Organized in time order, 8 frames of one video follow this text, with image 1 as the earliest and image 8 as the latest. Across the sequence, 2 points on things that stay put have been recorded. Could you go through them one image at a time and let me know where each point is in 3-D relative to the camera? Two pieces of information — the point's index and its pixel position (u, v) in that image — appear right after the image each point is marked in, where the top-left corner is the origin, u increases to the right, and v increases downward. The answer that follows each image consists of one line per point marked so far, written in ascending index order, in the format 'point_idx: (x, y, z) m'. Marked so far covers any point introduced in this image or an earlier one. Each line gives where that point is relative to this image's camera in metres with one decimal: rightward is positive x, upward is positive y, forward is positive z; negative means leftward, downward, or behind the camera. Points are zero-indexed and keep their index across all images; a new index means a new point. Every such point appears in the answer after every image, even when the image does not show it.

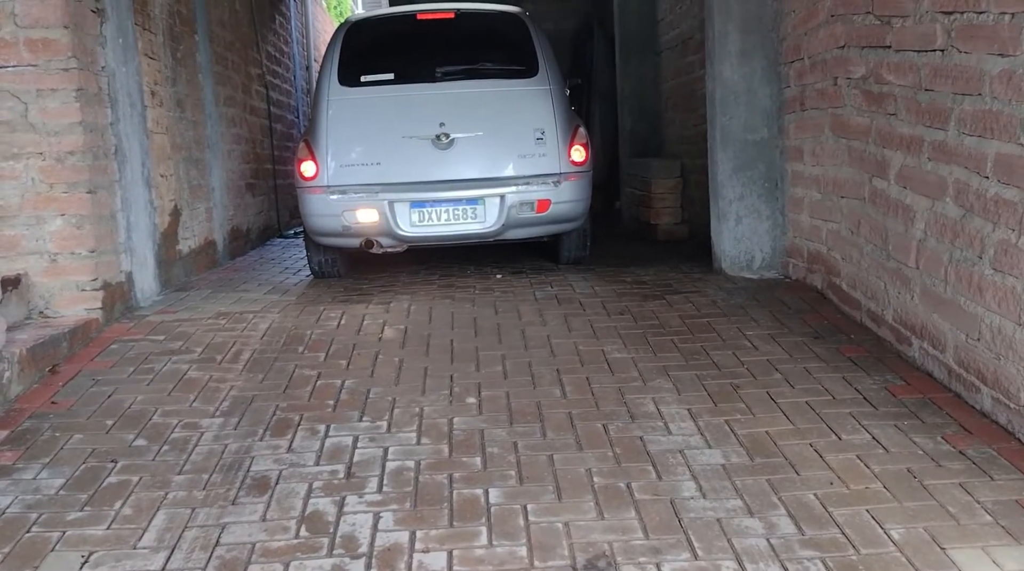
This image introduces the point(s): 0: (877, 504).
0: (+1.1, -0.7, +3.6) m
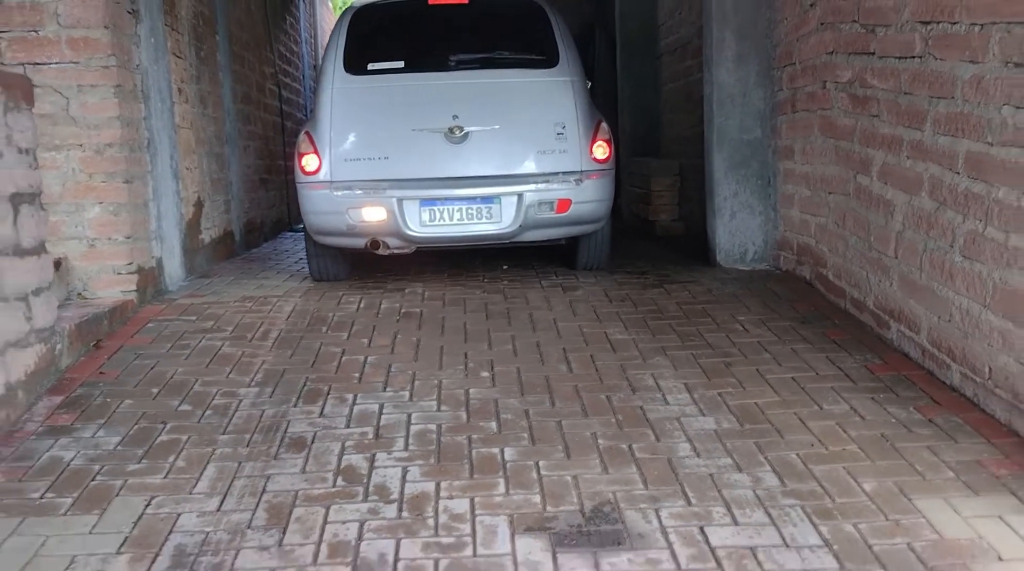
0: (+1.2, -0.6, +4.0) m
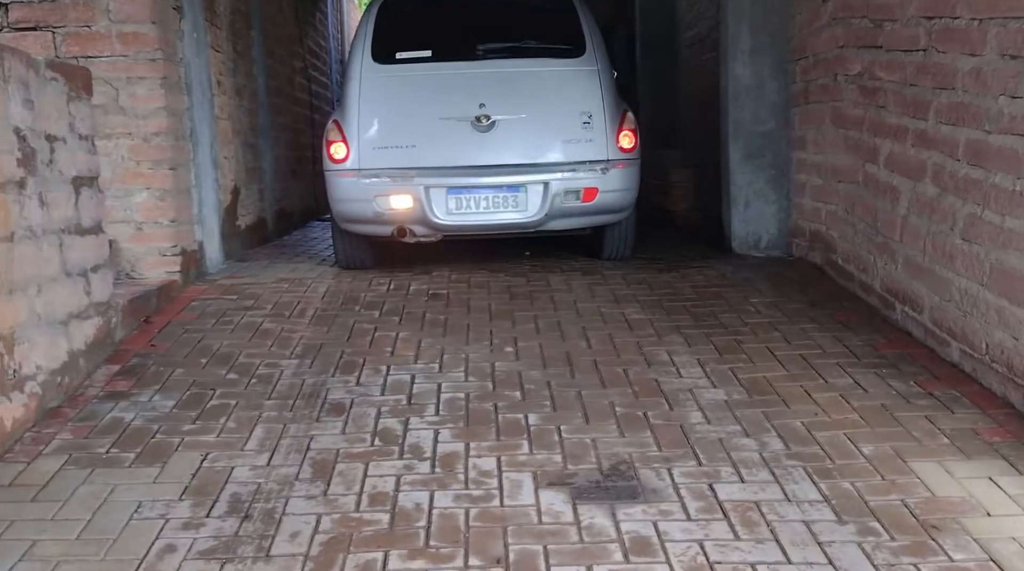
0: (+1.3, -0.5, +4.3) m
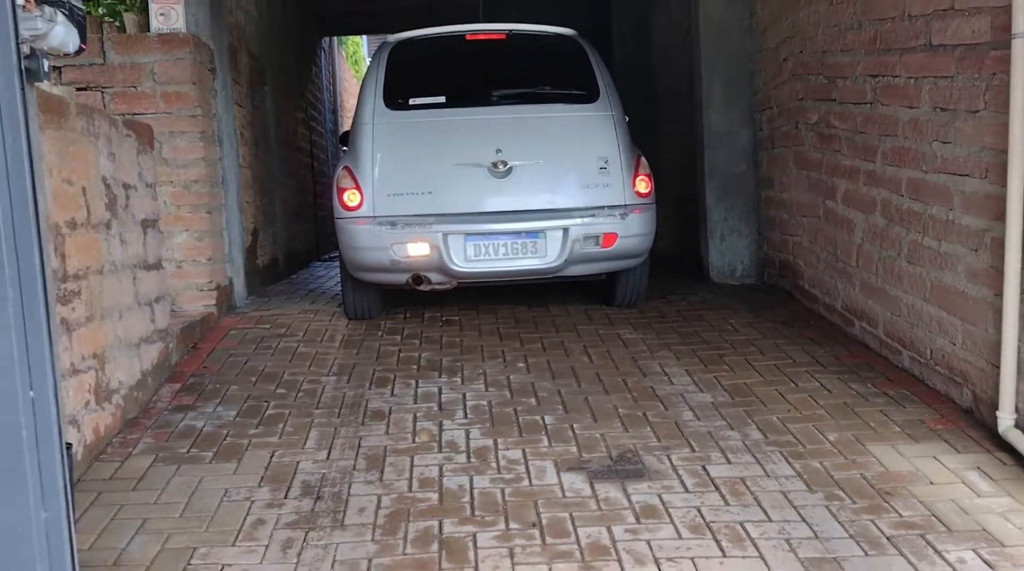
0: (+1.4, -0.6, +5.1) m
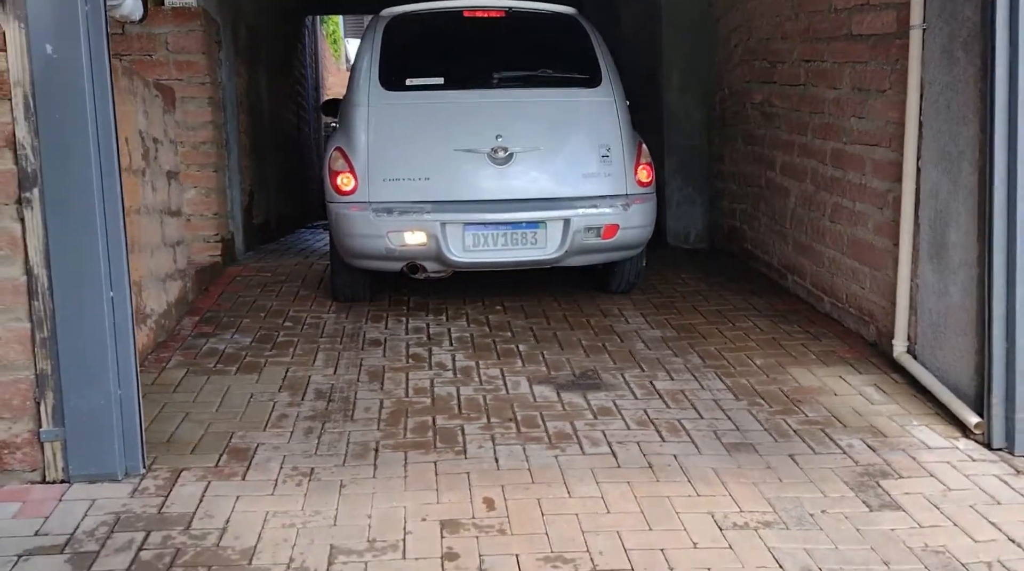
0: (+1.2, -0.3, +6.1) m
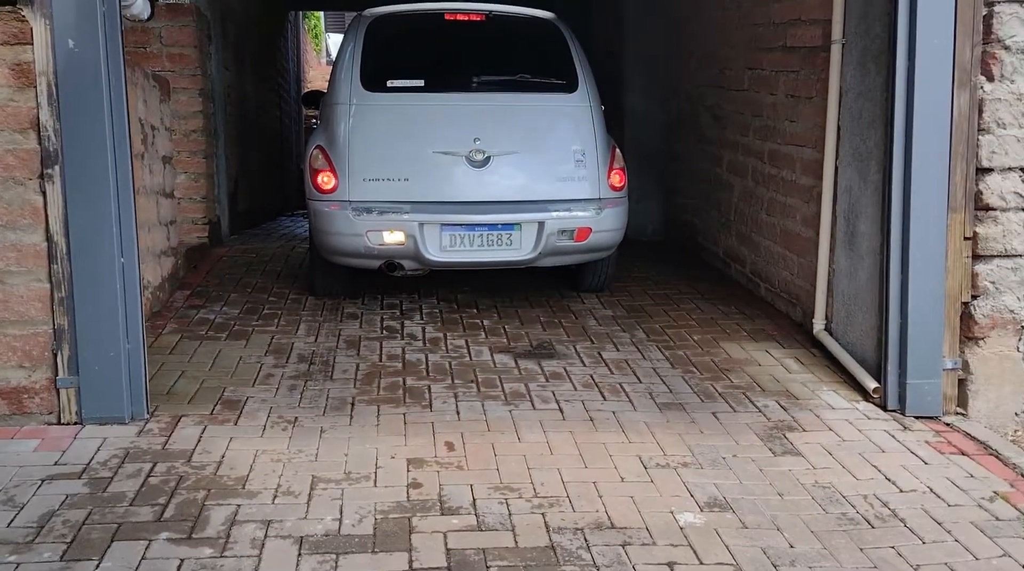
0: (+1.0, -0.2, +6.7) m
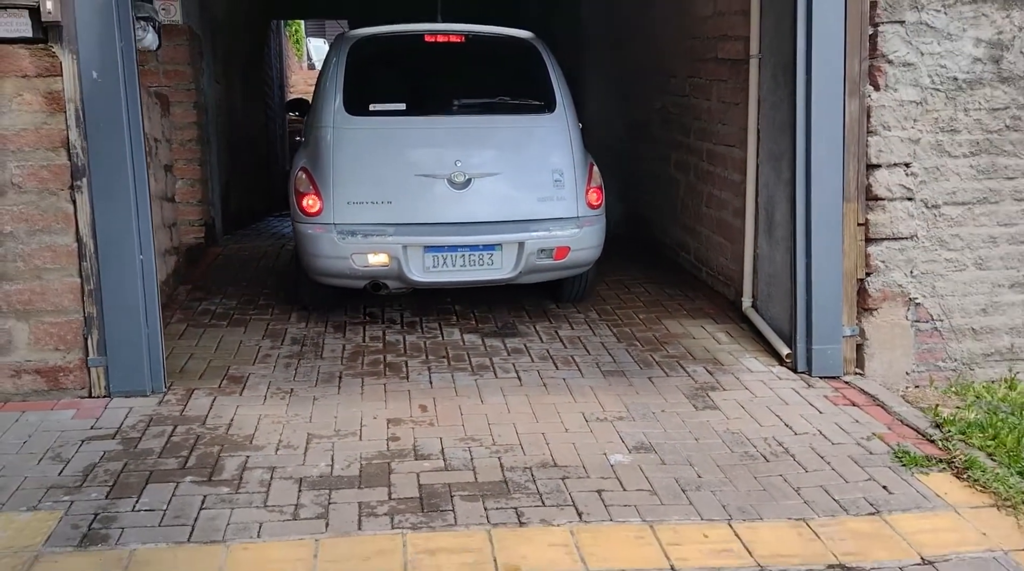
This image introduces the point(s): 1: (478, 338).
0: (+0.8, -0.2, +7.6) m
1: (-0.2, -0.3, +6.9) m
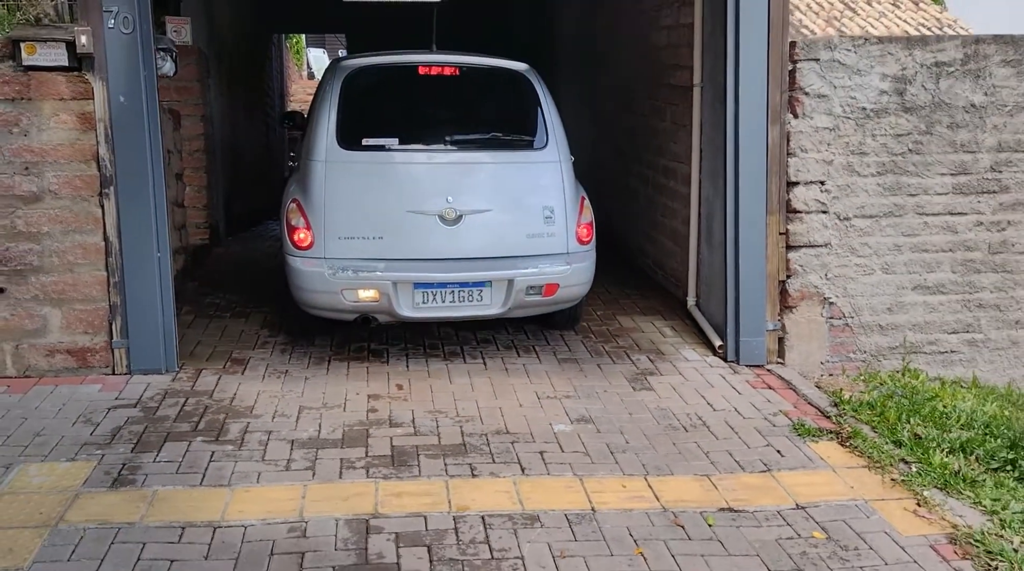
0: (+0.6, -0.2, +8.5) m
1: (-0.4, -0.3, +7.8) m
